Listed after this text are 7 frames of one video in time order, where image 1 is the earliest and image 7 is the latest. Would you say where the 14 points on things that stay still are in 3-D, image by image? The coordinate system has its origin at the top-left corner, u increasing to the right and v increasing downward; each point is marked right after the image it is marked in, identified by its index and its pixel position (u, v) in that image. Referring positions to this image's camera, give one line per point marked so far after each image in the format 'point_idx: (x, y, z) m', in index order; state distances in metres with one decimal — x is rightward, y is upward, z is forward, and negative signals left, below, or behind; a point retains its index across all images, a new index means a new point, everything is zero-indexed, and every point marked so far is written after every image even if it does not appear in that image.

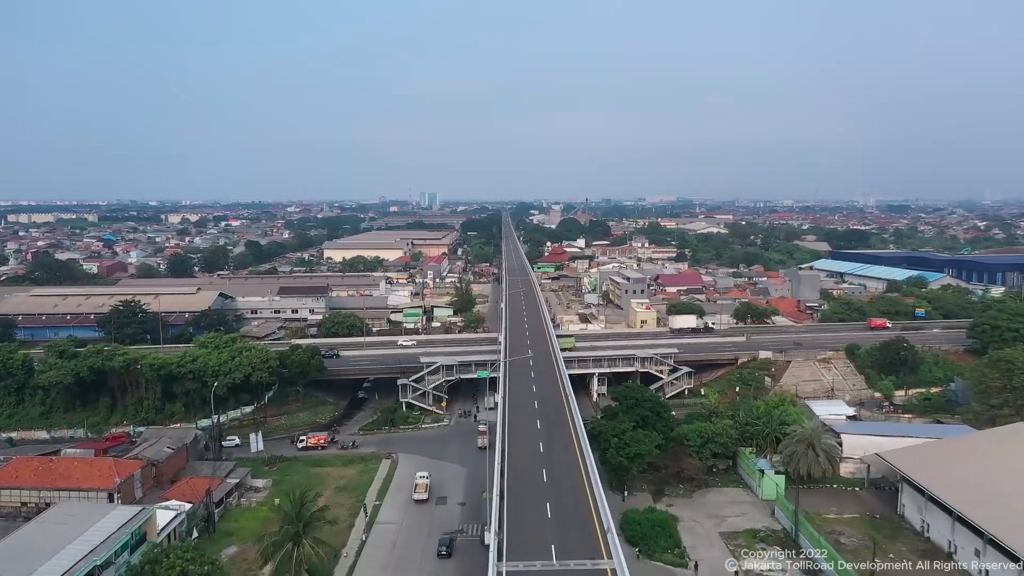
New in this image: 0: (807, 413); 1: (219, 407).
0: (+6.1, -2.6, +17.9) m
1: (-6.5, -2.6, +19.4) m
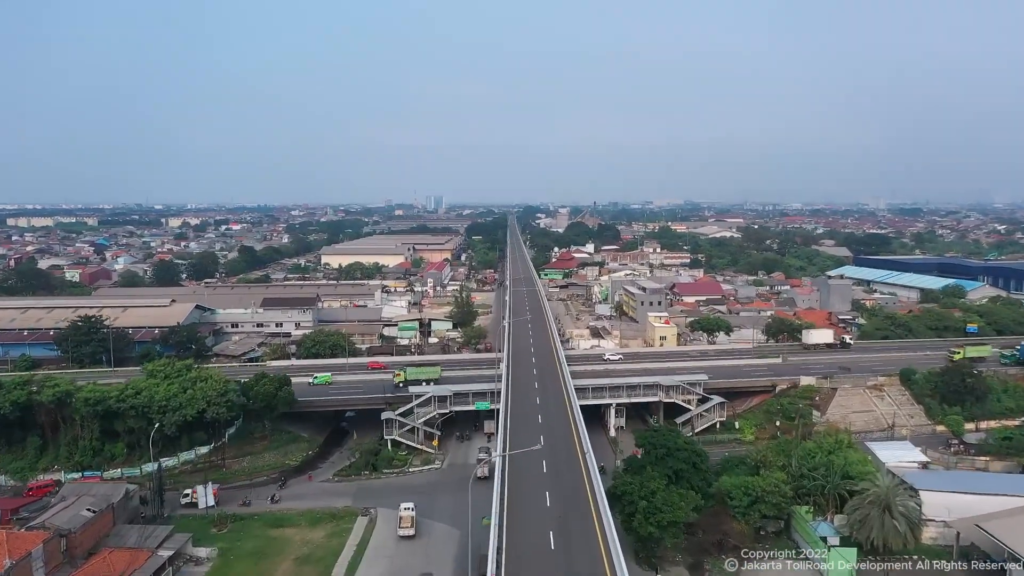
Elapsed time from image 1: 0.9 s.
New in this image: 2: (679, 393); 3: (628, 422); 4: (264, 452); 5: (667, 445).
0: (+6.1, -3.0, +14.8) m
1: (-6.4, -3.0, +16.5) m
2: (+3.7, -2.3, +19.2) m
3: (+2.7, -3.1, +19.9) m
4: (-4.8, -3.2, +17.1) m
5: (+2.4, -2.5, +13.7) m
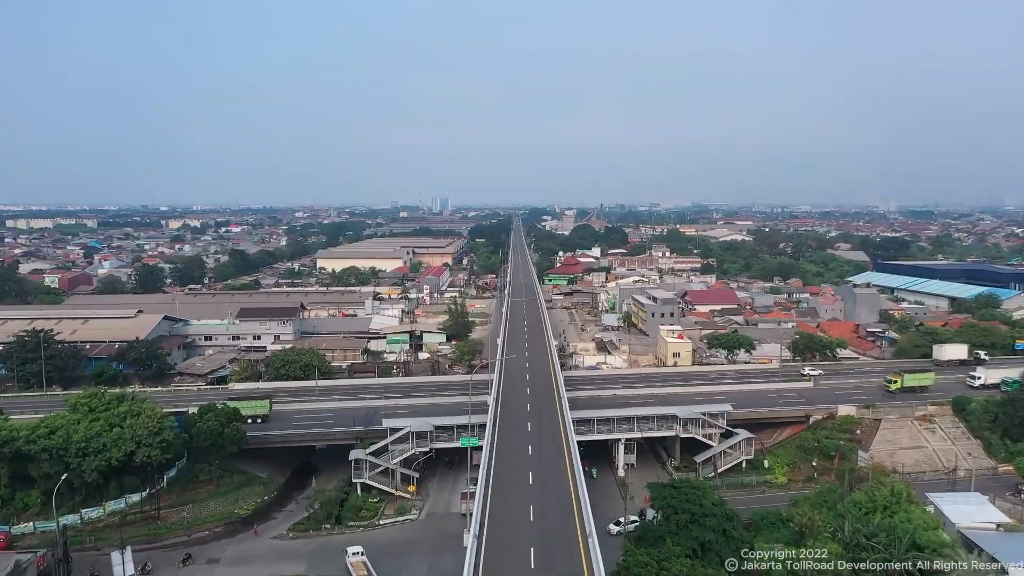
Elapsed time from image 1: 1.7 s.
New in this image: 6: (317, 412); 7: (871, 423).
0: (+5.9, -3.3, +12.1) m
1: (-6.6, -3.3, +13.8) m
2: (+3.5, -2.6, +16.5) m
3: (+2.5, -3.4, +17.2) m
4: (-5.0, -3.5, +14.5) m
5: (+2.2, -2.8, +11.0) m
6: (-3.9, -2.5, +17.6) m
7: (+7.2, -2.7, +17.6) m
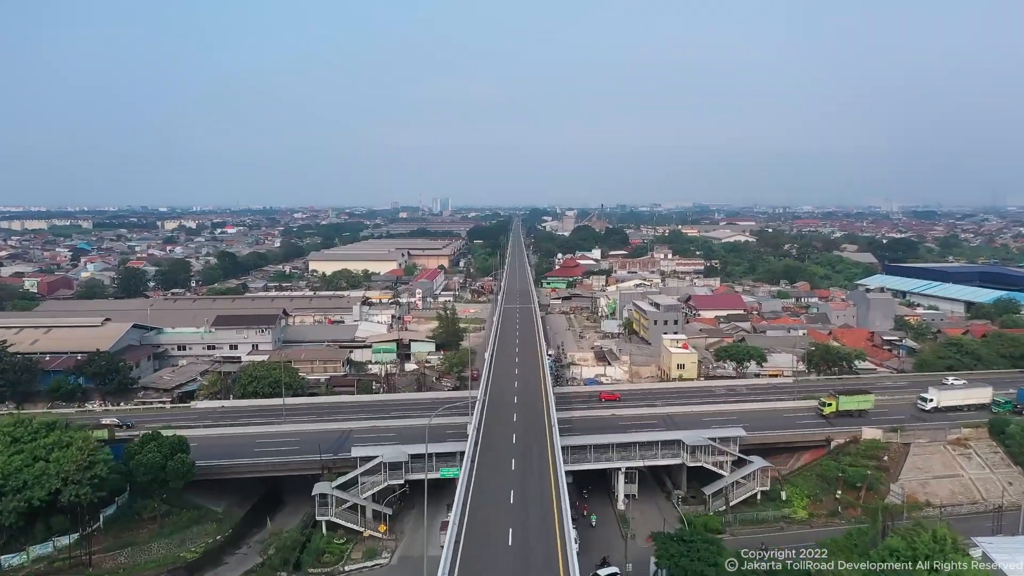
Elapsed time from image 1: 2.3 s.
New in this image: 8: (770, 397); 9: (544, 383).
0: (+5.7, -3.4, +10.3) m
1: (-6.8, -3.4, +12.1) m
2: (+3.3, -2.8, +14.7) m
3: (+2.3, -3.6, +15.4) m
4: (-5.2, -3.7, +12.7) m
5: (+2.0, -2.9, +9.2) m
6: (-4.2, -2.7, +15.8) m
7: (+7.0, -2.9, +15.8) m
8: (+5.6, -2.4, +19.1) m
9: (+0.8, -2.2, +19.6) m
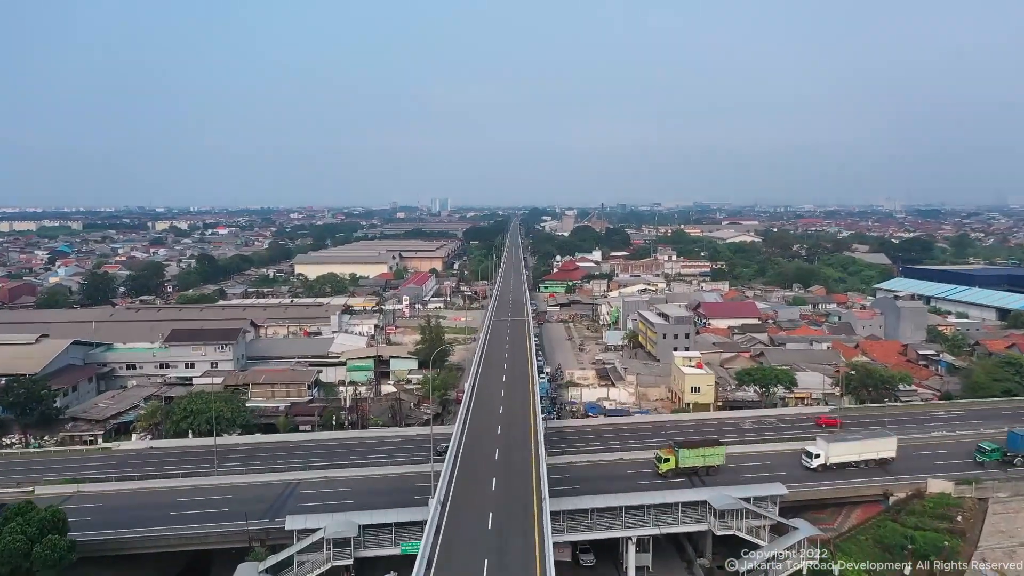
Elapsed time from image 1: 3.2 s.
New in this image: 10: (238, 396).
0: (+5.5, -3.7, +7.3) m
1: (-7.1, -3.7, +9.0) m
2: (+3.1, -3.1, +11.6) m
3: (+2.1, -3.8, +12.4) m
4: (-5.5, -4.0, +9.7) m
5: (+1.8, -3.2, +6.2) m
6: (-4.4, -3.0, +12.8) m
7: (+6.8, -3.2, +12.8) m
8: (+5.4, -2.6, +16.1) m
9: (+0.5, -2.4, +16.6) m
10: (-5.4, -2.1, +17.3) m
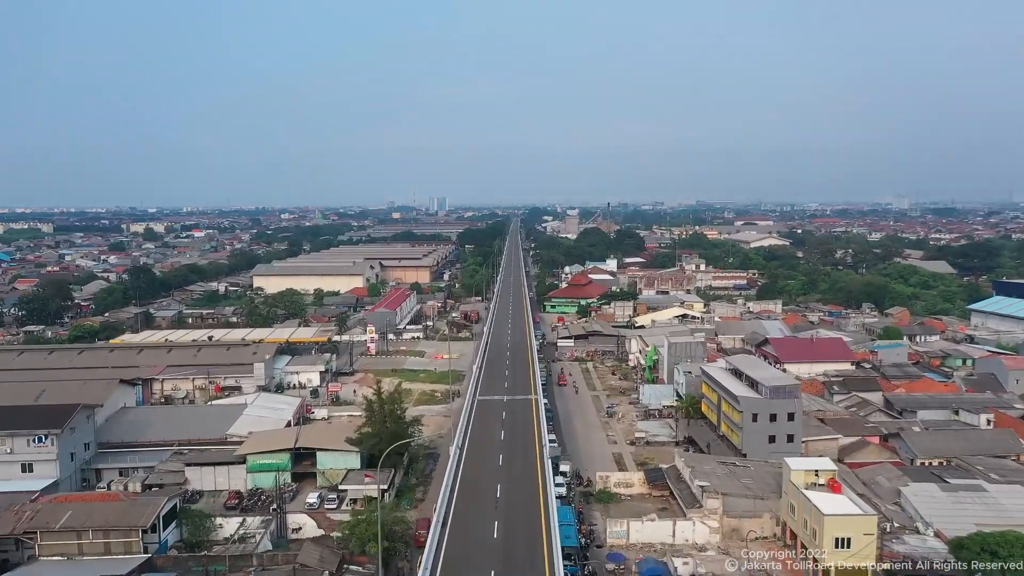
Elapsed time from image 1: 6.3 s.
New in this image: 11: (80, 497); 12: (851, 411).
0: (+5.4, -4.6, -2.0) m
1: (-7.1, -4.7, -0.3) m
2: (+3.0, -4.0, +2.3) m
3: (+2.0, -4.8, +3.1) m
4: (-5.5, -4.9, +0.4) m
5: (+1.7, -4.2, -3.1) m
6: (-4.4, -3.9, +3.5) m
7: (+6.7, -4.1, +3.5) m
8: (+5.4, -3.6, +6.8) m
9: (+0.5, -3.4, +7.3) m
10: (-5.4, -3.1, +8.0) m
11: (-6.3, -3.1, +12.9) m
12: (+7.3, -2.6, +19.0) m
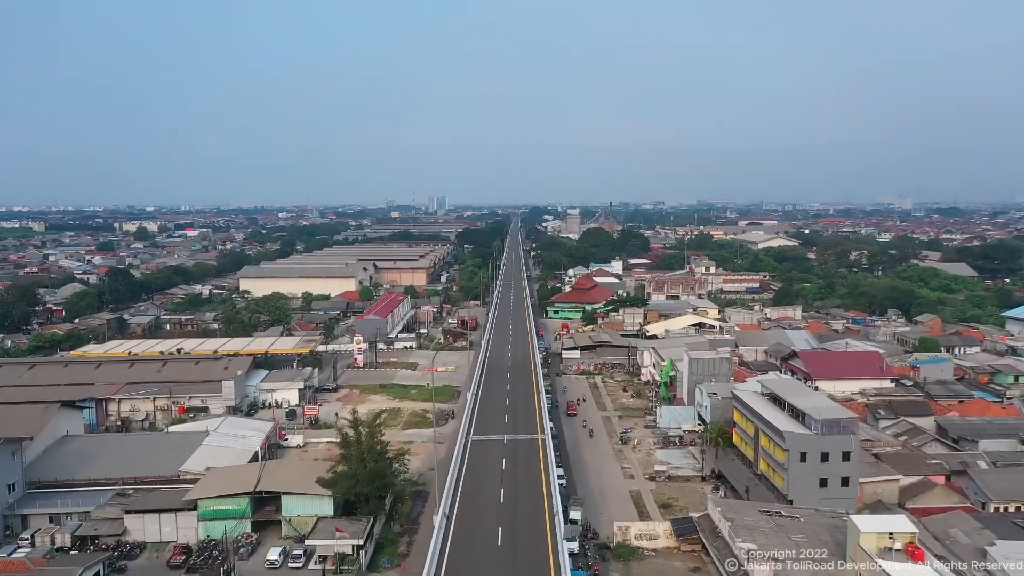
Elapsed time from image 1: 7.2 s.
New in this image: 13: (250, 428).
0: (+5.5, -4.9, -4.5) m
1: (-7.1, -4.9, -2.8) m
2: (+3.1, -4.2, -0.1) m
3: (+2.1, -5.0, +0.6) m
4: (-5.5, -5.1, -2.1) m
5: (+1.8, -4.4, -5.6) m
6: (-4.4, -4.1, +1.0) m
7: (+6.8, -4.3, +1.0) m
8: (+5.4, -3.8, +4.3) m
9: (+0.5, -3.6, +4.8) m
10: (-5.4, -3.3, +5.5) m
11: (-6.3, -3.3, +10.4) m
12: (+7.3, -2.8, +16.5) m
13: (-5.3, -2.8, +17.7) m
